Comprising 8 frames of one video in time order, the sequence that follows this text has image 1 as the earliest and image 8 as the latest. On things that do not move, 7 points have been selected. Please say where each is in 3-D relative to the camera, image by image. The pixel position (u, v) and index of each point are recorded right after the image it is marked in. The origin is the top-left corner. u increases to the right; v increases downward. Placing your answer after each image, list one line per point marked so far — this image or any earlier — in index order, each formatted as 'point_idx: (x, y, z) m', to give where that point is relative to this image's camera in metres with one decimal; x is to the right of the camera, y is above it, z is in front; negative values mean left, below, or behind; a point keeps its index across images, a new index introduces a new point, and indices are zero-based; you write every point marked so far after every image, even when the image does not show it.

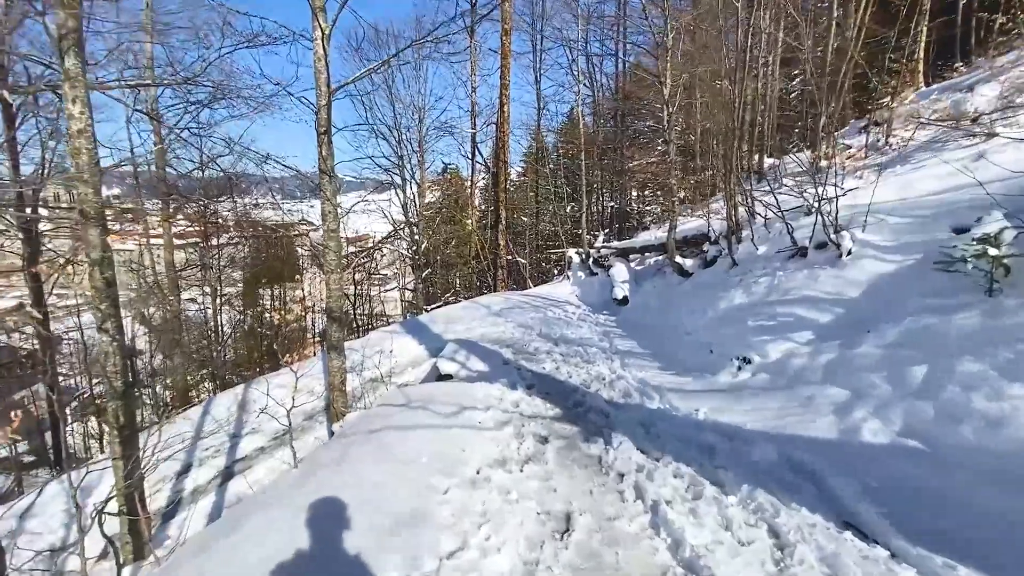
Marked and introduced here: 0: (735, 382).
0: (+1.9, -0.8, +4.1) m
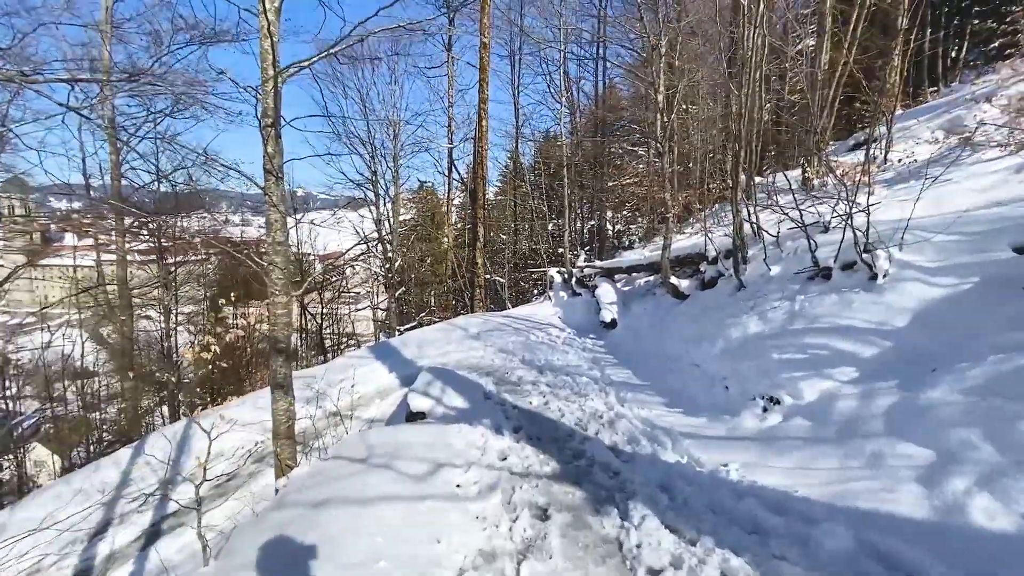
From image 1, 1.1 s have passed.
0: (+1.8, -1.0, +3.4) m
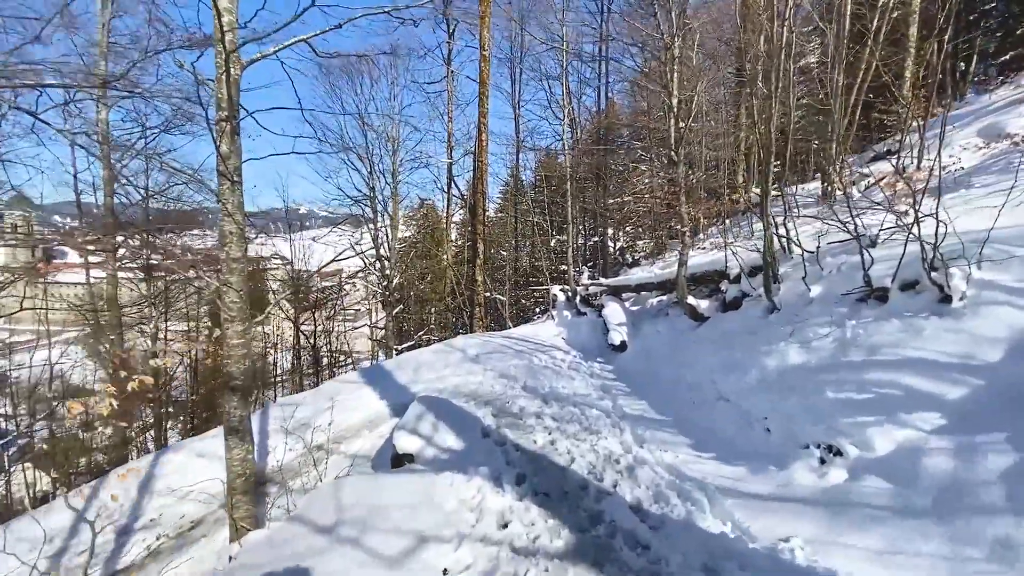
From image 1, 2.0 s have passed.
0: (+1.8, -1.2, +2.8) m
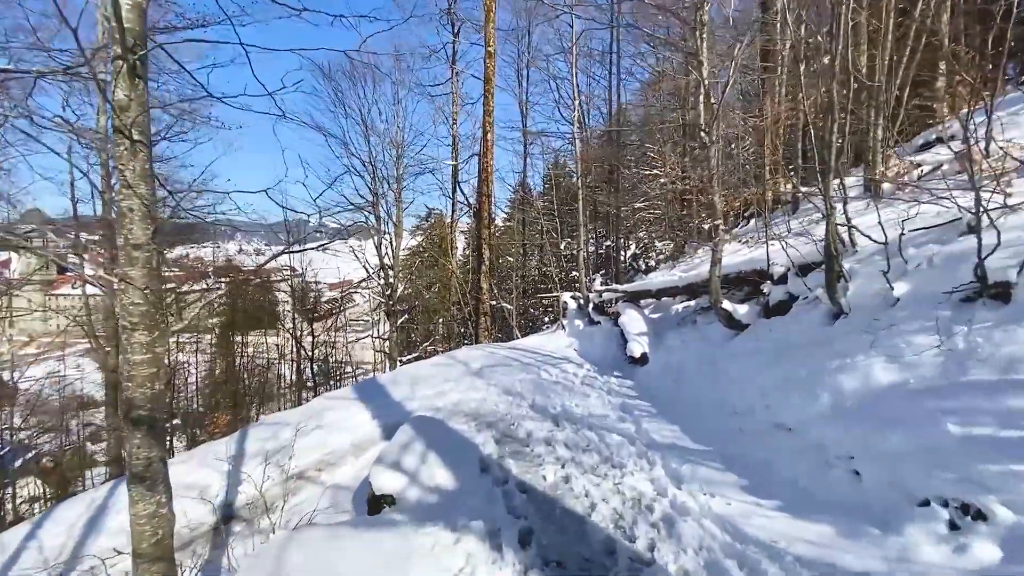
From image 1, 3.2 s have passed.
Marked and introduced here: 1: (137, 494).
0: (+1.8, -1.1, +1.9) m
1: (-1.9, -1.0, +2.4) m
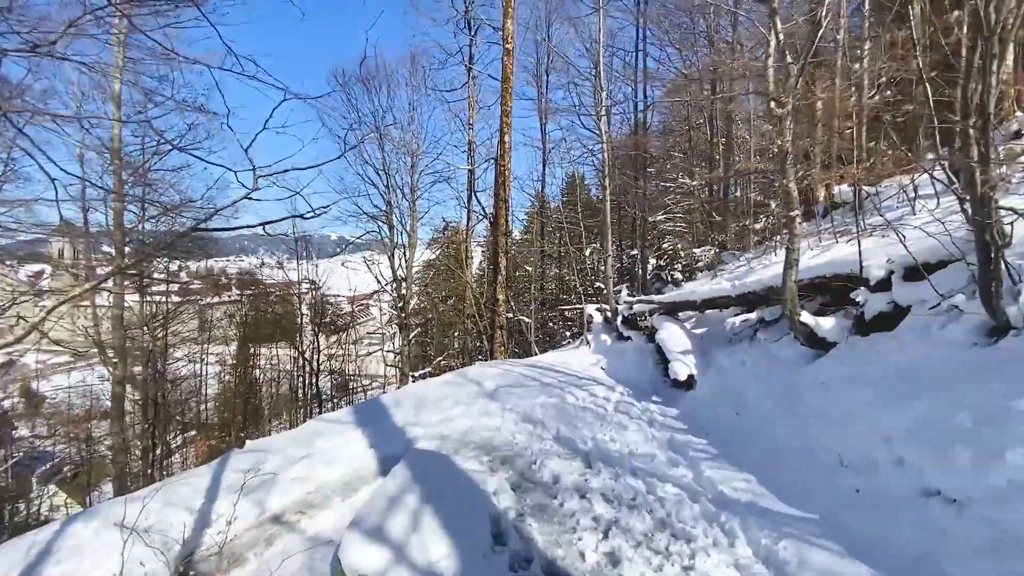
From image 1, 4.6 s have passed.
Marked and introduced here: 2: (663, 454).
0: (+1.9, -1.1, +0.8) m
1: (-1.8, -1.0, +1.4) m
2: (+1.4, -1.5, +4.4) m
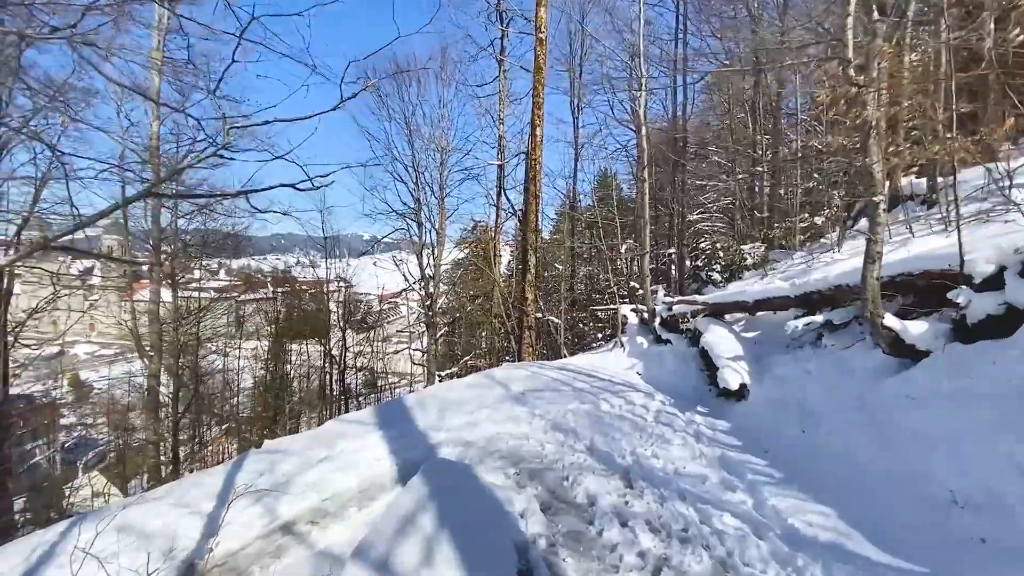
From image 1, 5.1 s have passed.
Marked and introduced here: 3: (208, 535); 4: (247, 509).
0: (+1.9, -1.1, +0.2) m
1: (-1.7, -0.9, +1.1) m
2: (+1.6, -1.5, +3.8) m
3: (-2.6, -2.1, +4.2) m
4: (-2.4, -2.0, +4.4) m
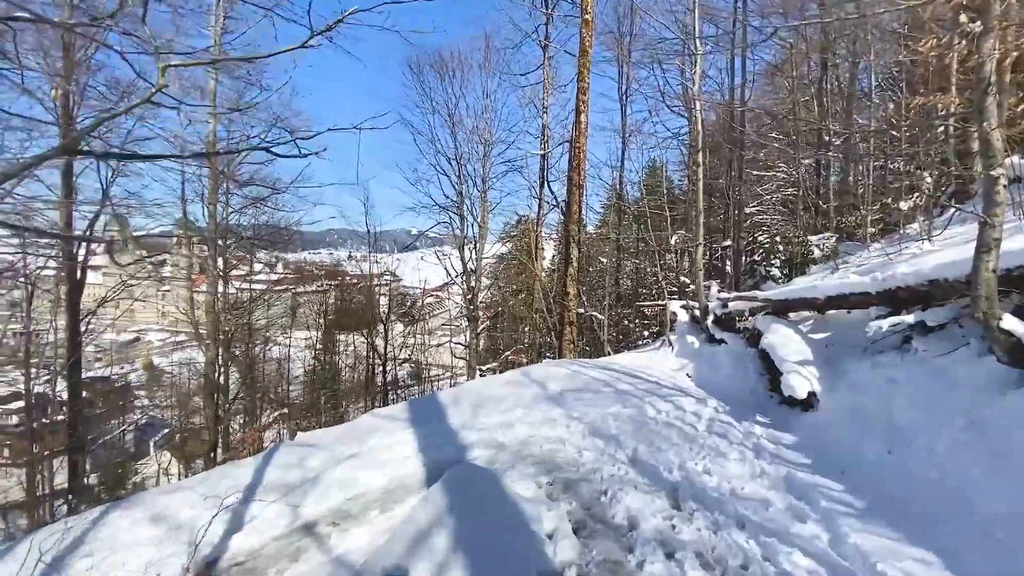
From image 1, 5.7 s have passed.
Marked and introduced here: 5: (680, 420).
0: (+1.8, -1.0, -0.4) m
1: (-1.7, -0.9, +0.8) m
2: (+1.8, -1.4, +3.3) m
3: (-2.4, -2.0, +4.0) m
4: (-2.2, -1.9, +4.3) m
5: (+1.8, -1.4, +5.0) m
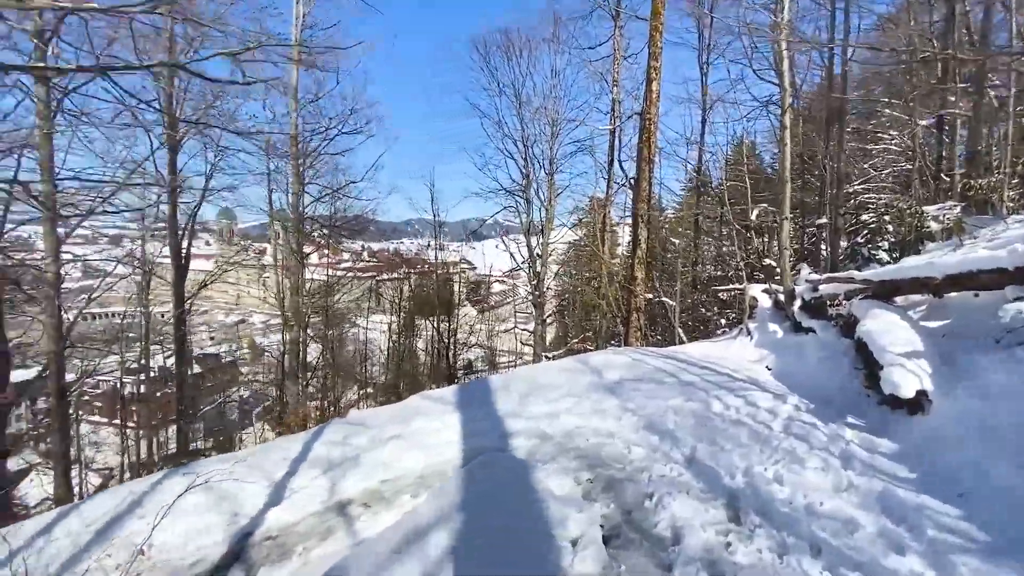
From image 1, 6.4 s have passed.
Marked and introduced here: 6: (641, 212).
0: (+1.4, -1.0, -1.0) m
1: (-1.9, -0.7, +0.7) m
2: (+1.9, -1.3, +2.6) m
3: (-2.1, -1.8, +4.0) m
4: (-1.8, -1.7, +4.2) m
5: (+2.2, -1.2, +4.3) m
6: (+2.7, +1.7, +10.2) m
